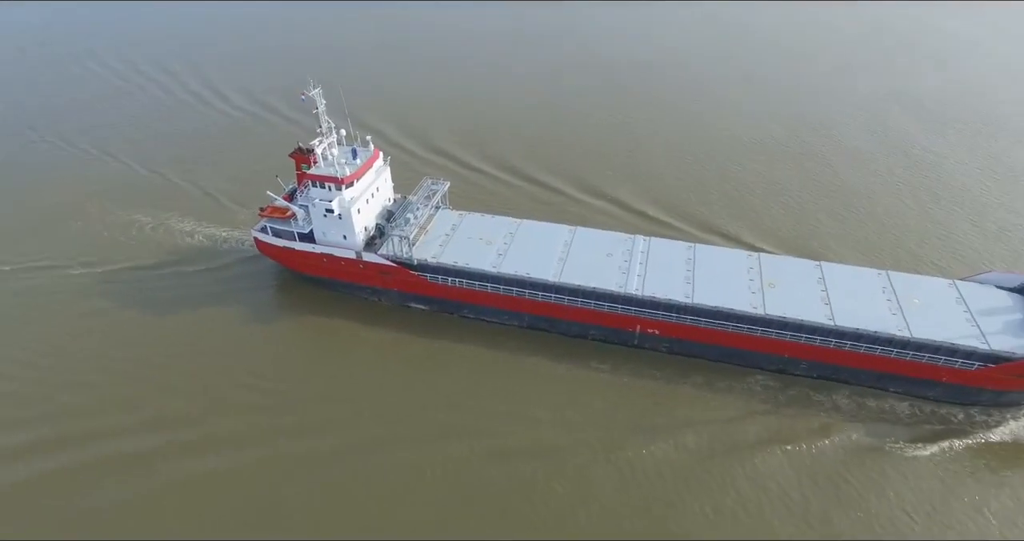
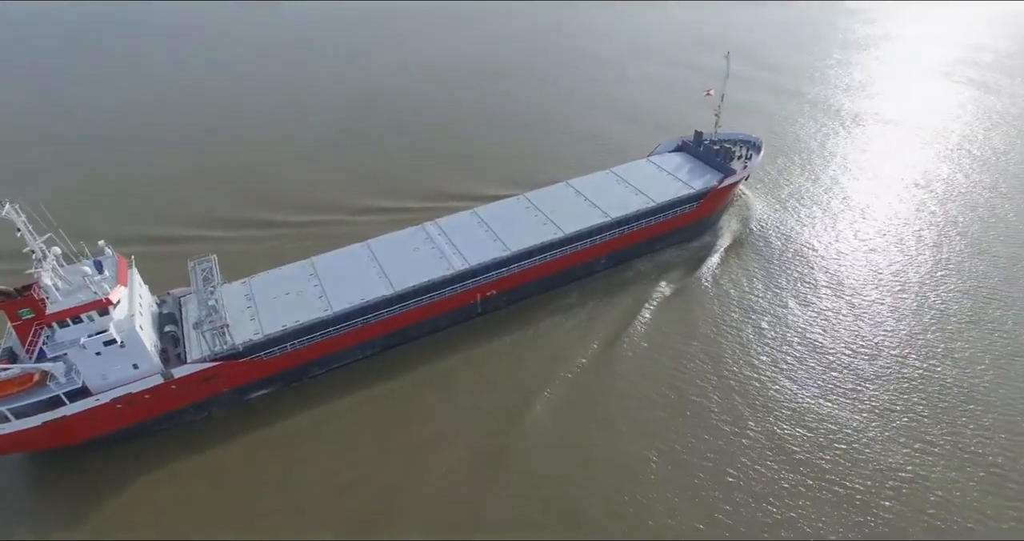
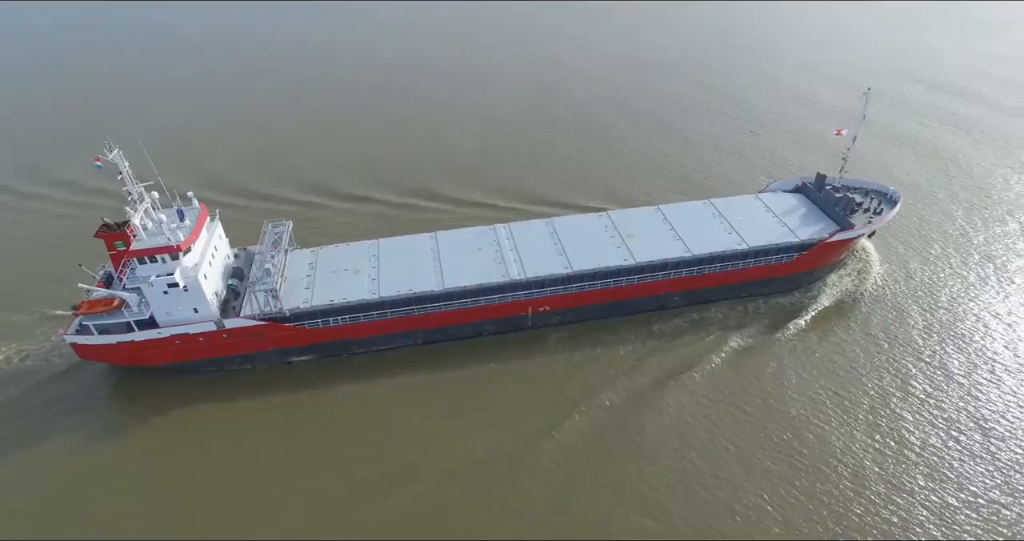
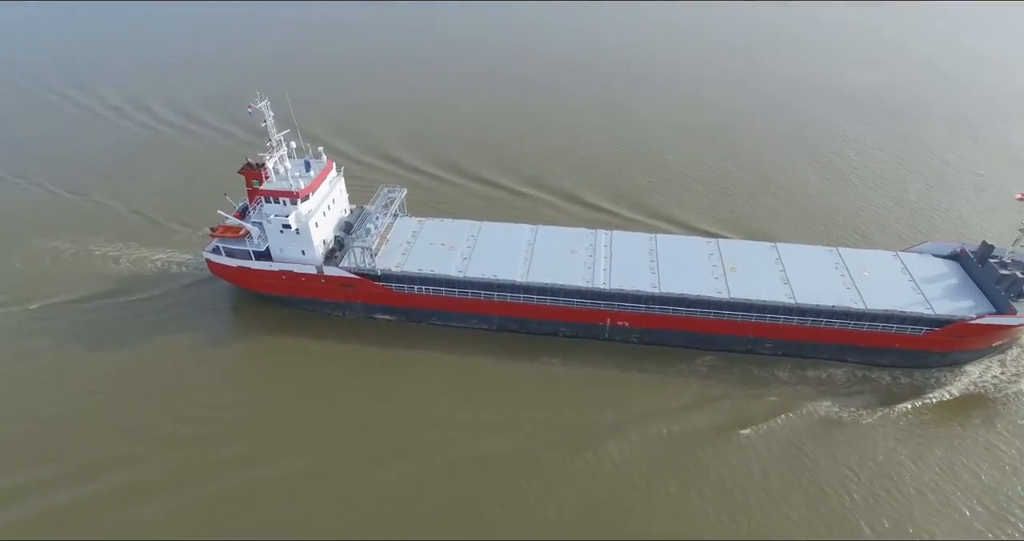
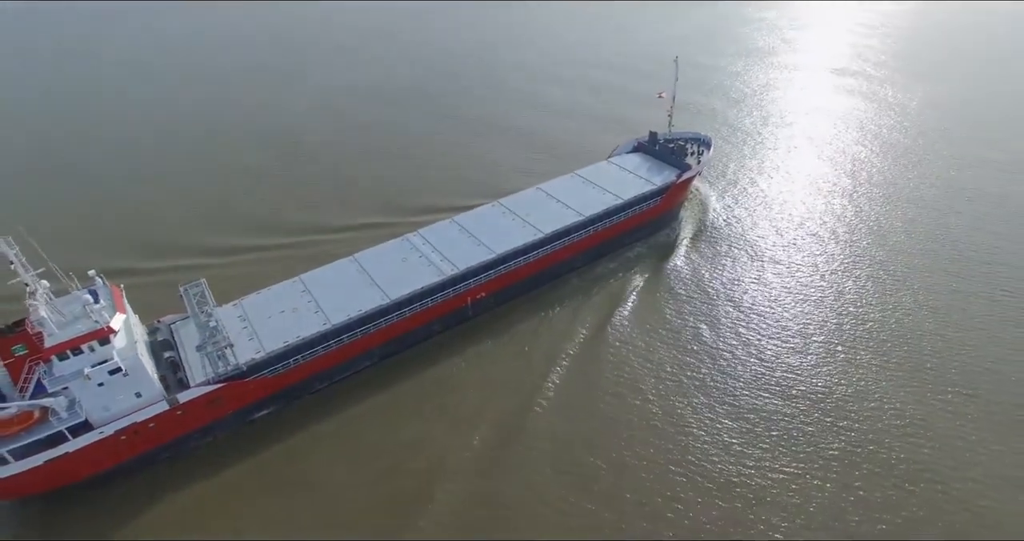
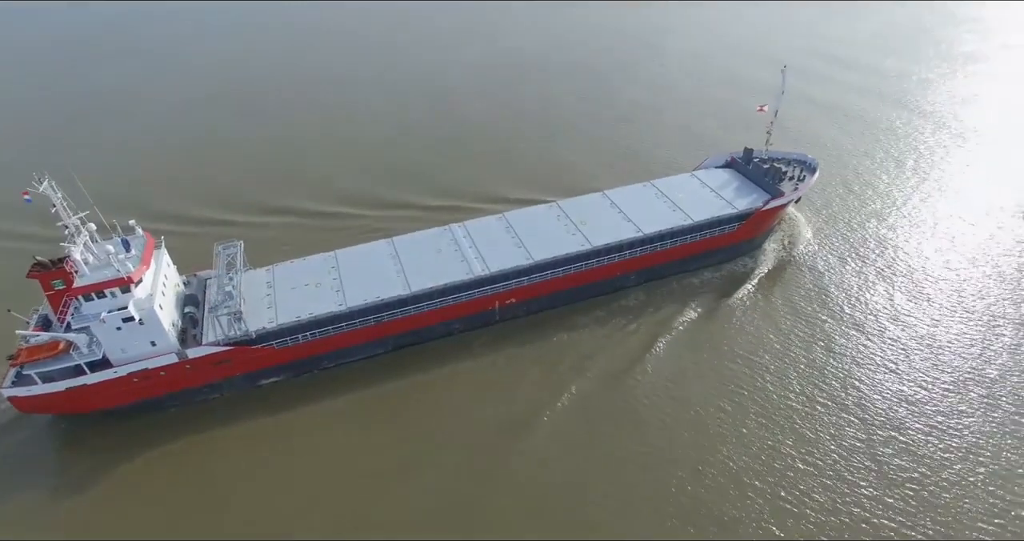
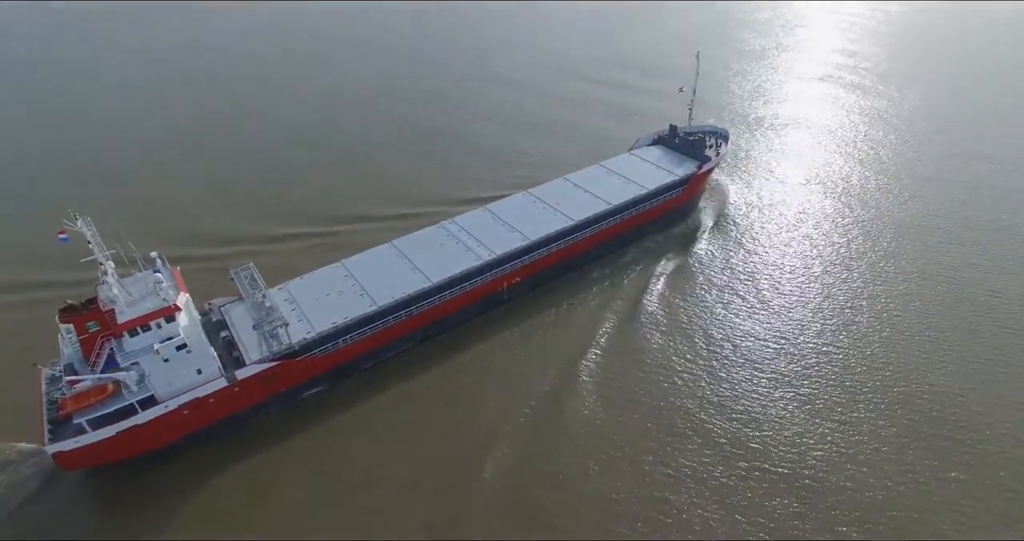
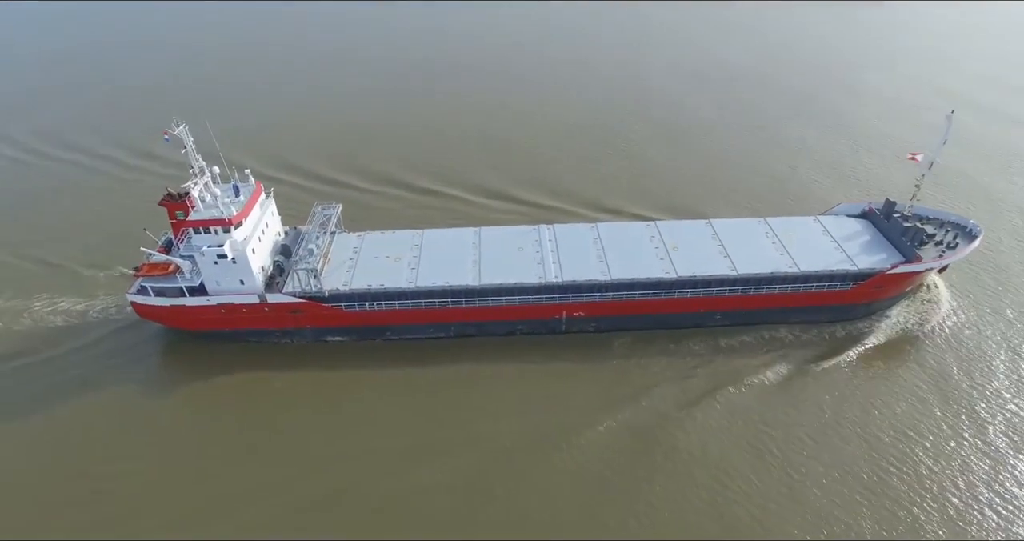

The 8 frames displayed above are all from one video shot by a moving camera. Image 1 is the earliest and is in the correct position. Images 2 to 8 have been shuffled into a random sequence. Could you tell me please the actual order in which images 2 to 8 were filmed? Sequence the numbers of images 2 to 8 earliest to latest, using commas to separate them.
4, 8, 3, 6, 2, 5, 7
